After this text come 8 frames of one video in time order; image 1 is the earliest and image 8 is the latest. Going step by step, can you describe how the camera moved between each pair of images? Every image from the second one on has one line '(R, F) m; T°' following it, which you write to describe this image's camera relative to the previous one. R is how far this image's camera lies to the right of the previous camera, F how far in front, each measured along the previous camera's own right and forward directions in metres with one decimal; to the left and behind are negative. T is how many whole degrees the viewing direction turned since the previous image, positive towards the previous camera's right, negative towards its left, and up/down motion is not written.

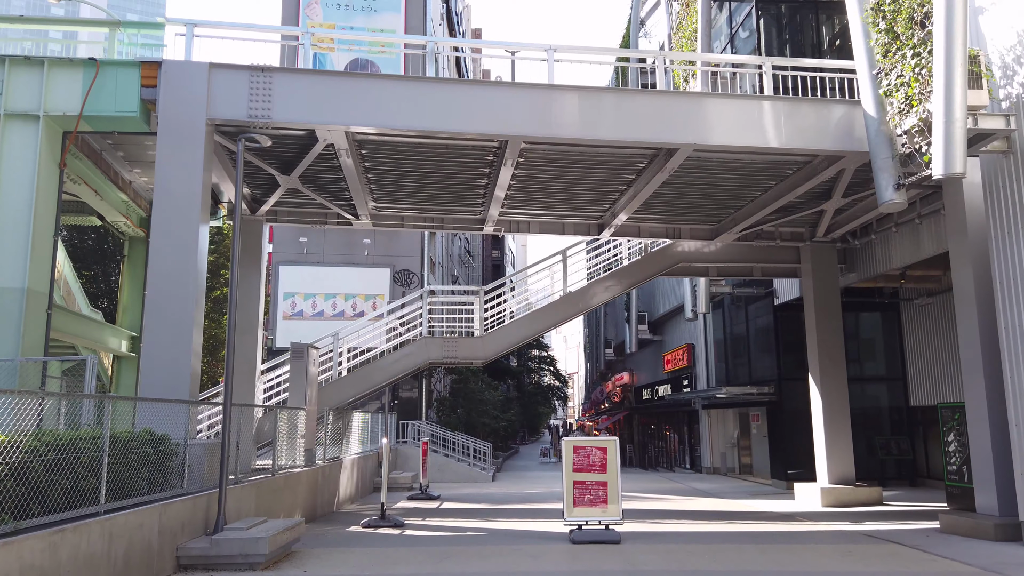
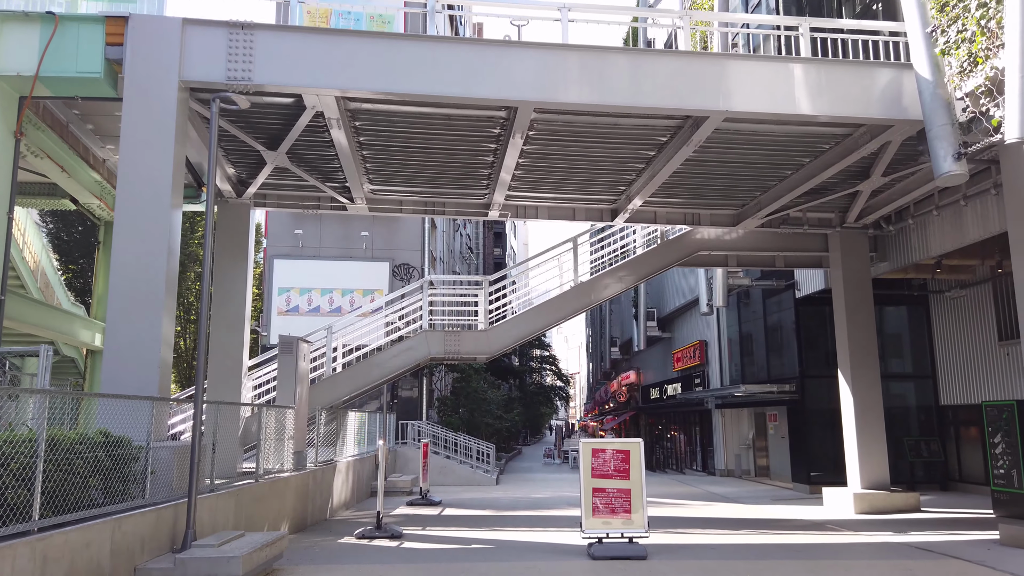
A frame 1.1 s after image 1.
(-0.1, +1.2) m; 0°
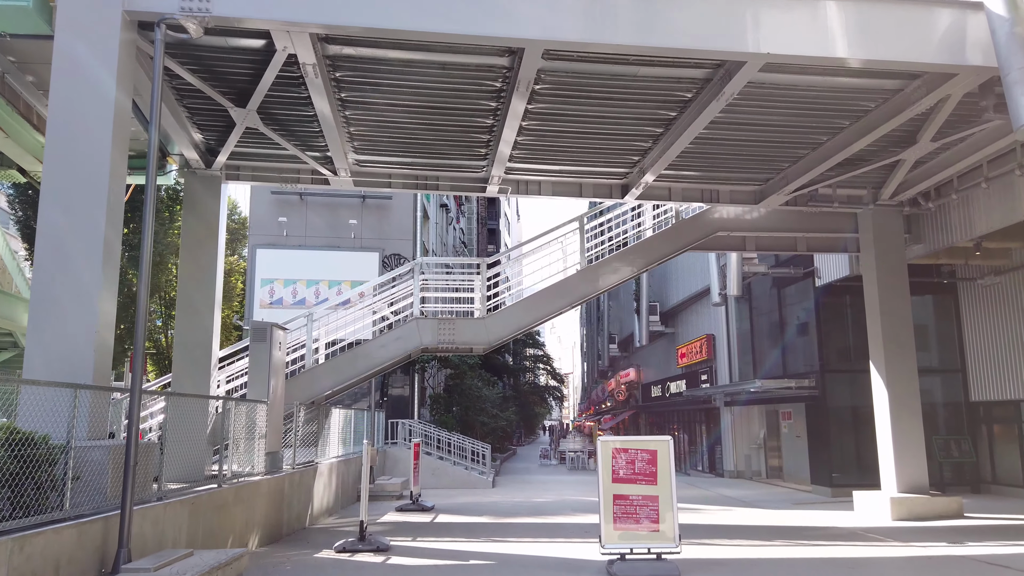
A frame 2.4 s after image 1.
(-0.1, +1.4) m; +1°
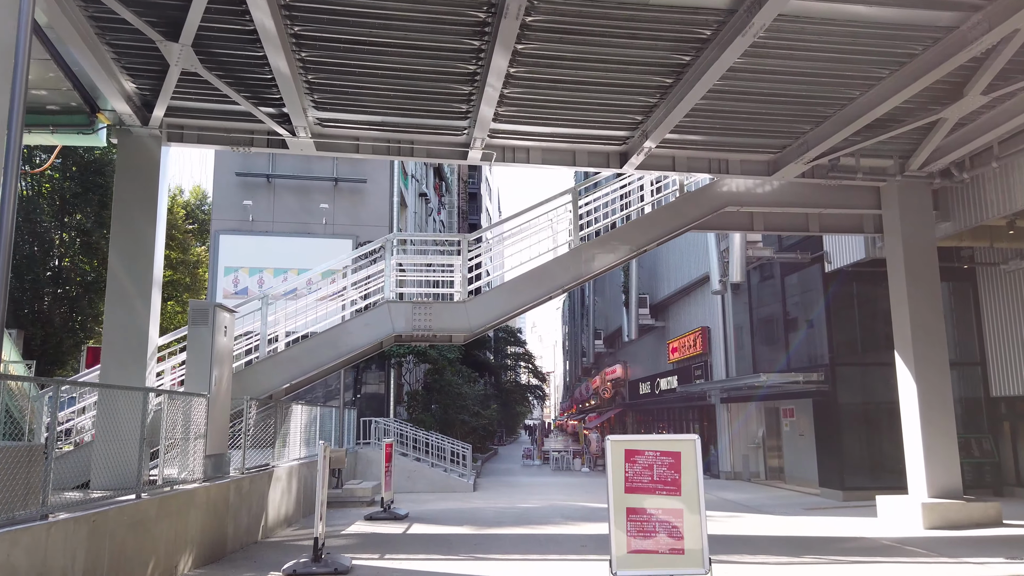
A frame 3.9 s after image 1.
(-0.1, +1.6) m; +1°
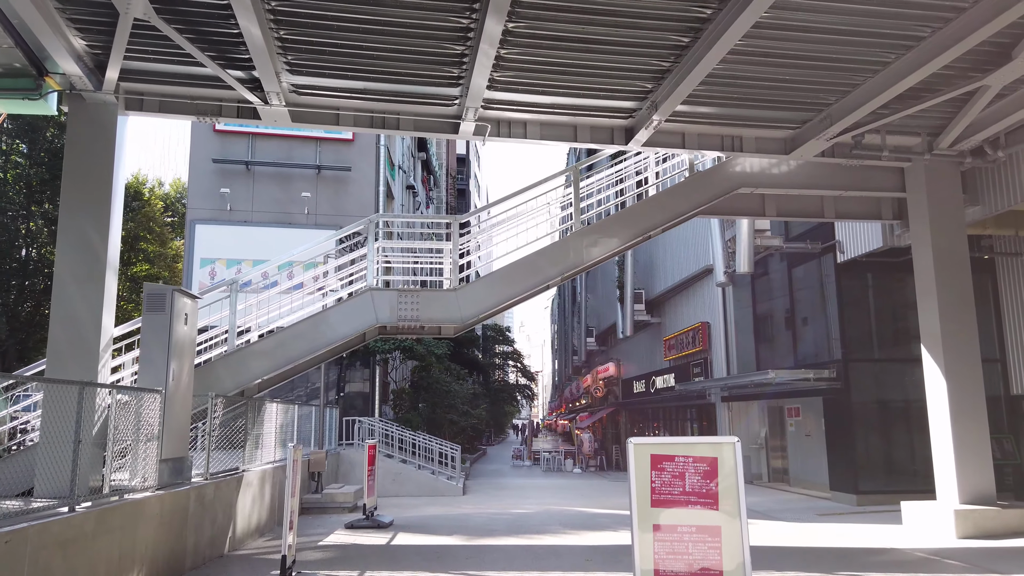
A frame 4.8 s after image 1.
(-0.1, +1.1) m; +1°
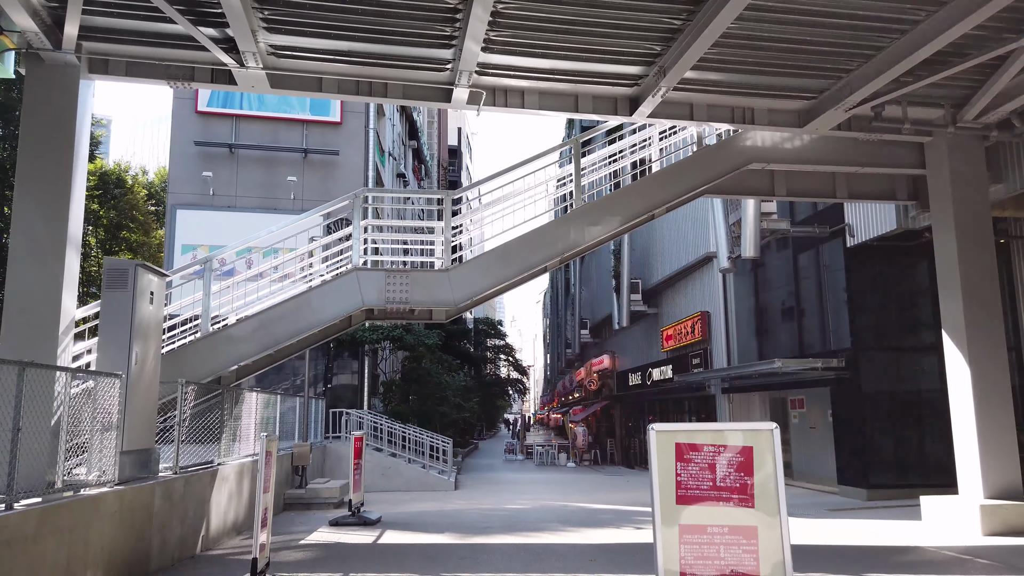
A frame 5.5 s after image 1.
(-0.1, +0.7) m; +1°
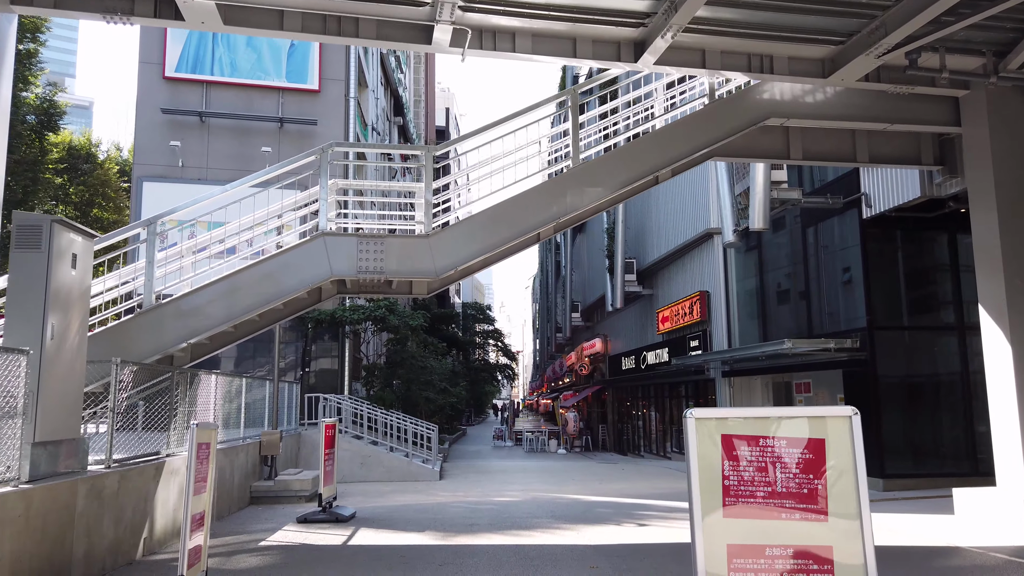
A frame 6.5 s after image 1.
(0.0, +1.2) m; +1°
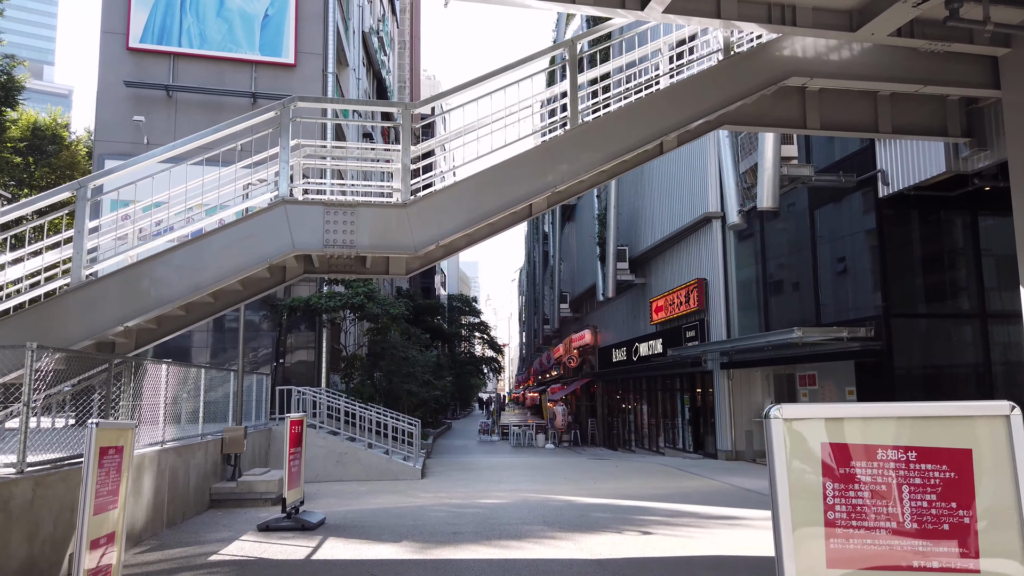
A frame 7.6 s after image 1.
(0.0, +1.1) m; +1°
